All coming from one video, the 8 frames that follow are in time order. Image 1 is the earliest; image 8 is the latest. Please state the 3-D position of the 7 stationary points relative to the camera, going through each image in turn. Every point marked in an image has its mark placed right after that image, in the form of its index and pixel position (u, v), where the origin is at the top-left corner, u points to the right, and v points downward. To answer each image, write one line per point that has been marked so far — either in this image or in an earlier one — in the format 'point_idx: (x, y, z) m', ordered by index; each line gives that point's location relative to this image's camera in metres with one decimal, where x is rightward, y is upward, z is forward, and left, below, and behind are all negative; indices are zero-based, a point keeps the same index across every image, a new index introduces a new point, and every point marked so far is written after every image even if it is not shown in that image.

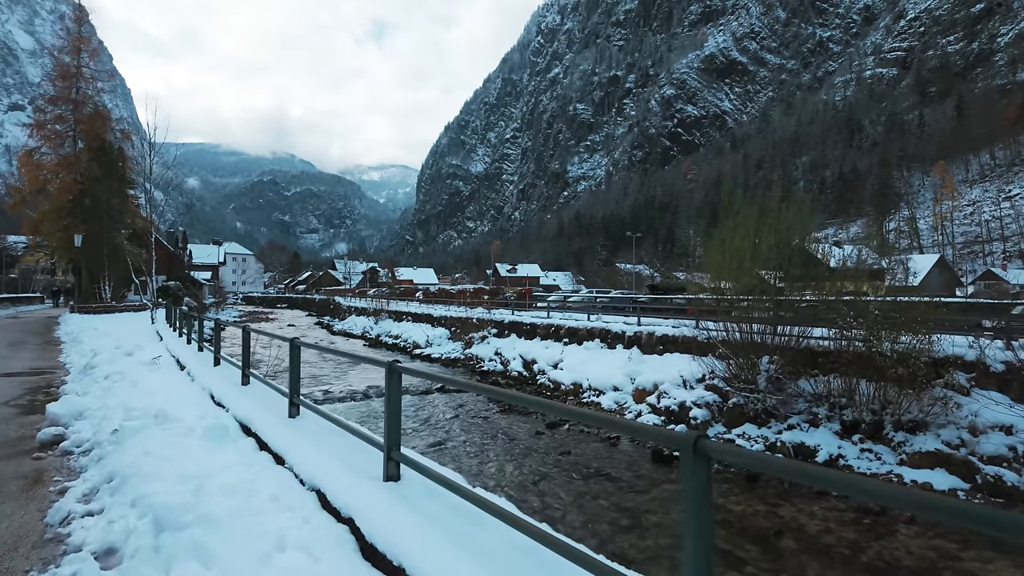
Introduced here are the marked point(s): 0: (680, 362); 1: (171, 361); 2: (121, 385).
0: (+3.9, -1.7, +12.9) m
1: (-5.2, -1.1, +8.5) m
2: (-4.6, -1.2, +6.5) m
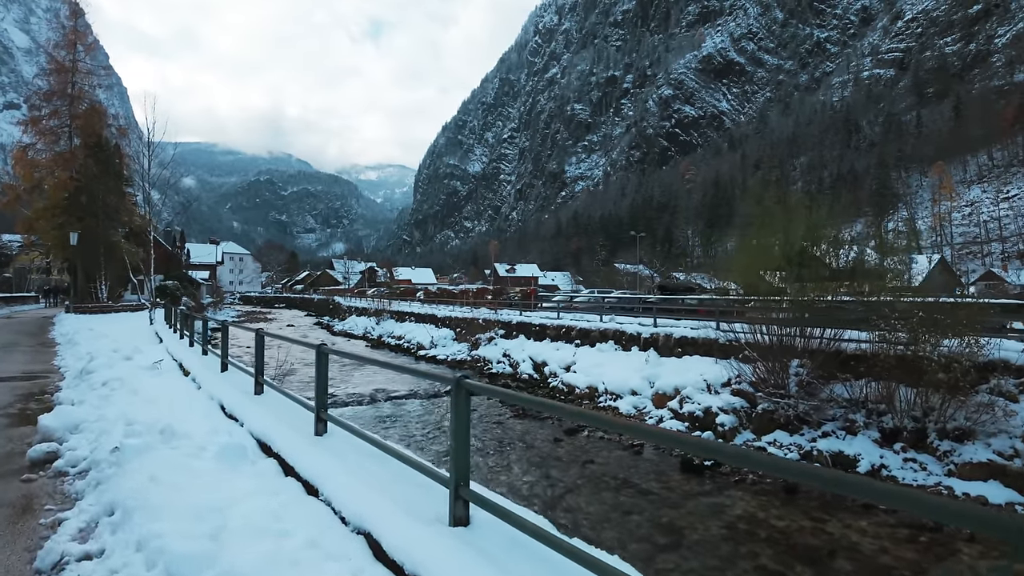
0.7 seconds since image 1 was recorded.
0: (+4.3, -1.7, +12.4) m
1: (-4.9, -1.1, +7.9) m
2: (-4.3, -1.2, +6.0) m
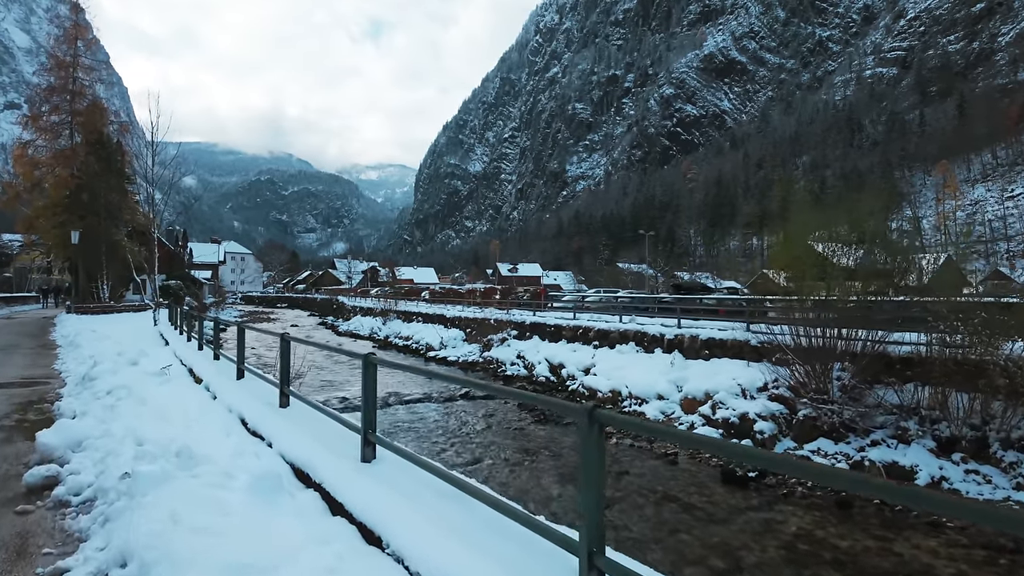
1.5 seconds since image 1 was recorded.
0: (+4.7, -1.7, +11.8) m
1: (-4.4, -1.1, +7.4) m
2: (-3.8, -1.2, +5.5) m
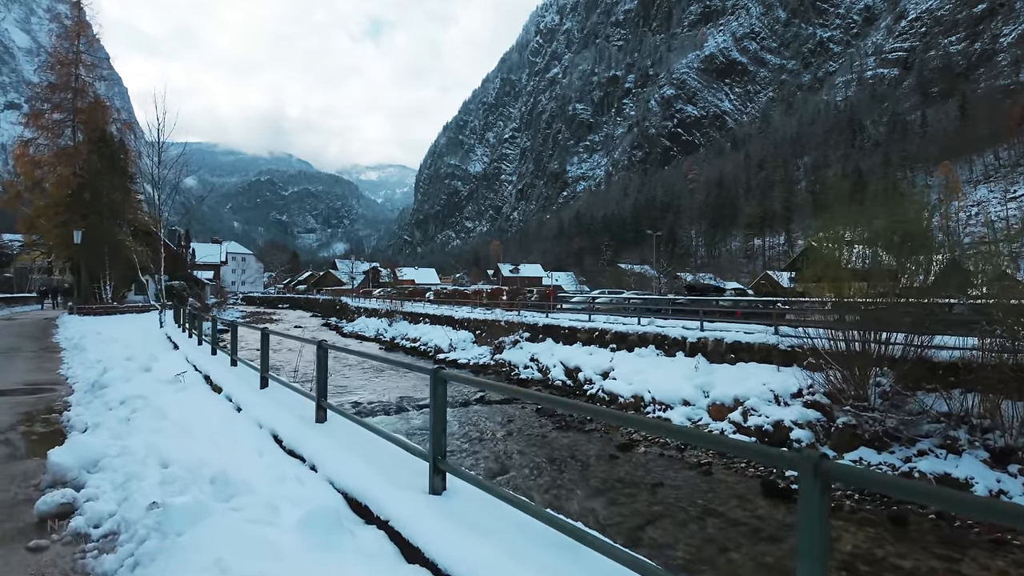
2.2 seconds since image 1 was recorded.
0: (+5.2, -1.7, +11.4) m
1: (-4.0, -1.1, +7.0) m
2: (-3.4, -1.2, +5.1) m
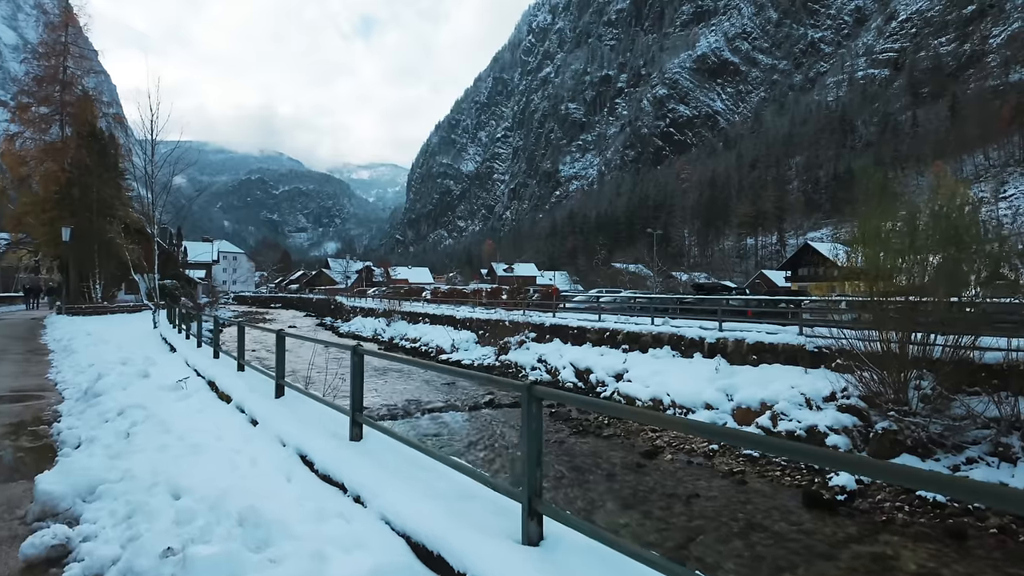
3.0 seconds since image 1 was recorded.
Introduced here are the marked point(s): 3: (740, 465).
0: (+5.5, -1.7, +10.9) m
1: (-3.6, -1.1, +6.4) m
2: (-3.0, -1.2, +4.5) m
3: (+3.8, -2.9, +9.1) m
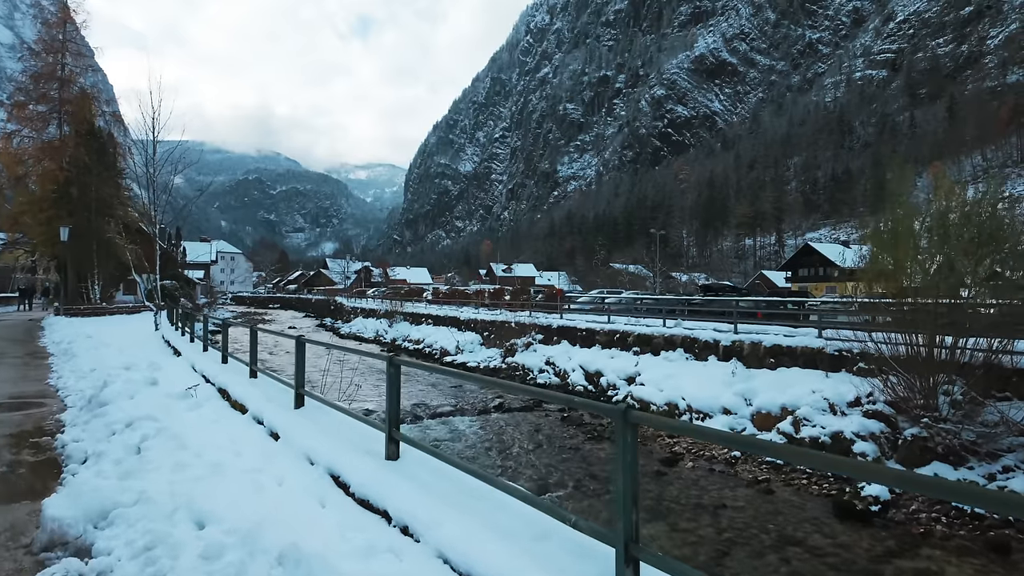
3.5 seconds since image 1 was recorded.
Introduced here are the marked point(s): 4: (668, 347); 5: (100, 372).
0: (+5.7, -1.7, +10.7) m
1: (-3.3, -1.1, +6.1) m
2: (-2.7, -1.2, +4.2) m
3: (+4.0, -3.0, +8.9) m
4: (+4.1, -1.5, +14.5) m
5: (-5.8, -1.2, +7.7) m
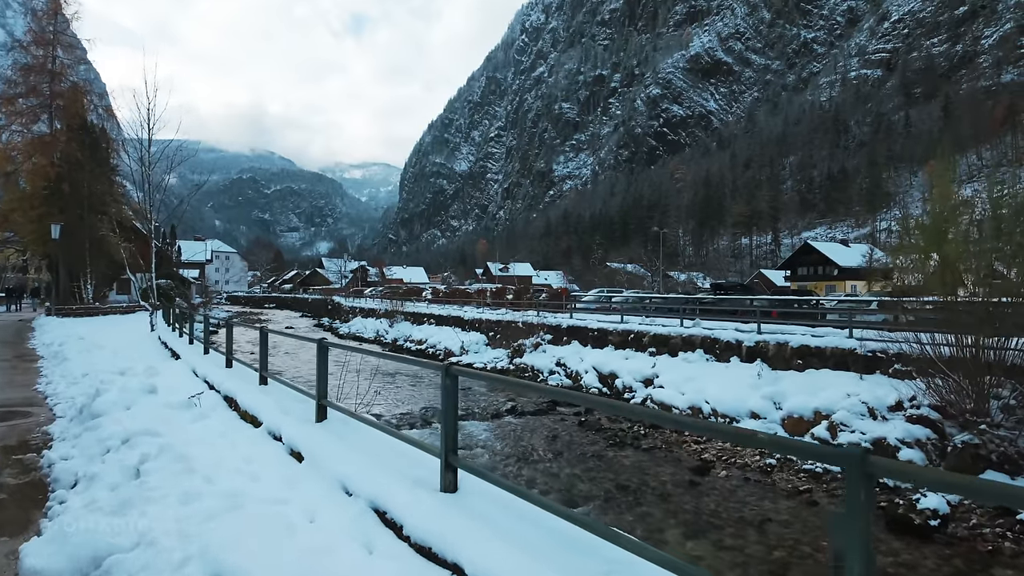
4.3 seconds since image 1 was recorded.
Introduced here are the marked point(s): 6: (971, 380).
0: (+6.1, -1.7, +10.2) m
1: (-2.9, -1.1, +5.5) m
2: (-2.3, -1.2, +3.6) m
3: (+4.4, -2.9, +8.3) m
4: (+4.4, -1.5, +13.9) m
5: (-5.4, -1.2, +7.1) m
6: (+6.8, -1.4, +8.2) m
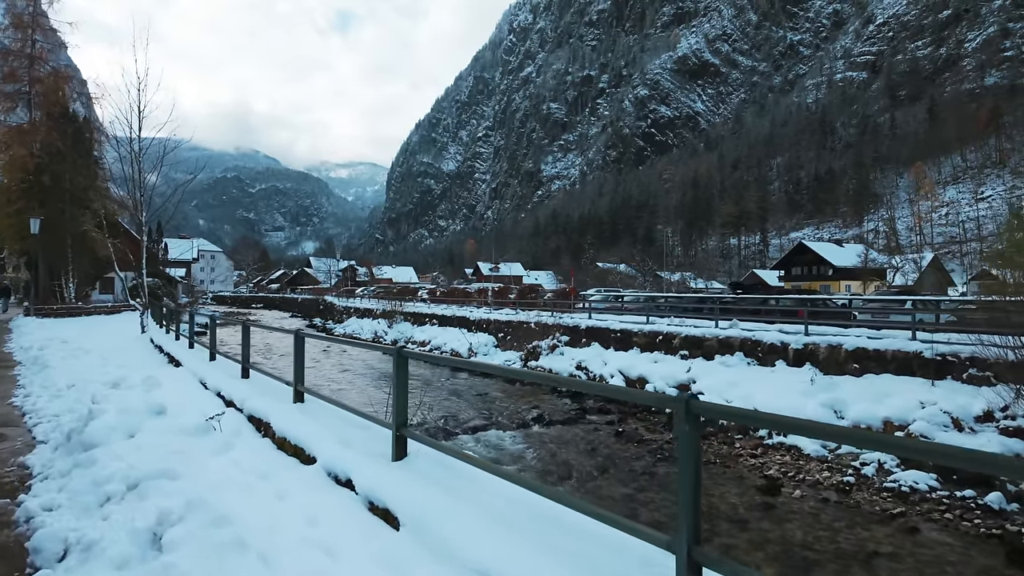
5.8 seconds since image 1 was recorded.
0: (+6.7, -1.7, +9.3) m
1: (-2.2, -1.1, +4.4) m
2: (-1.5, -1.1, +2.5) m
3: (+5.1, -2.9, +7.4) m
4: (+5.0, -1.5, +13.0) m
5: (-4.7, -1.1, +6.0) m
6: (+7.5, -1.3, +7.4) m
